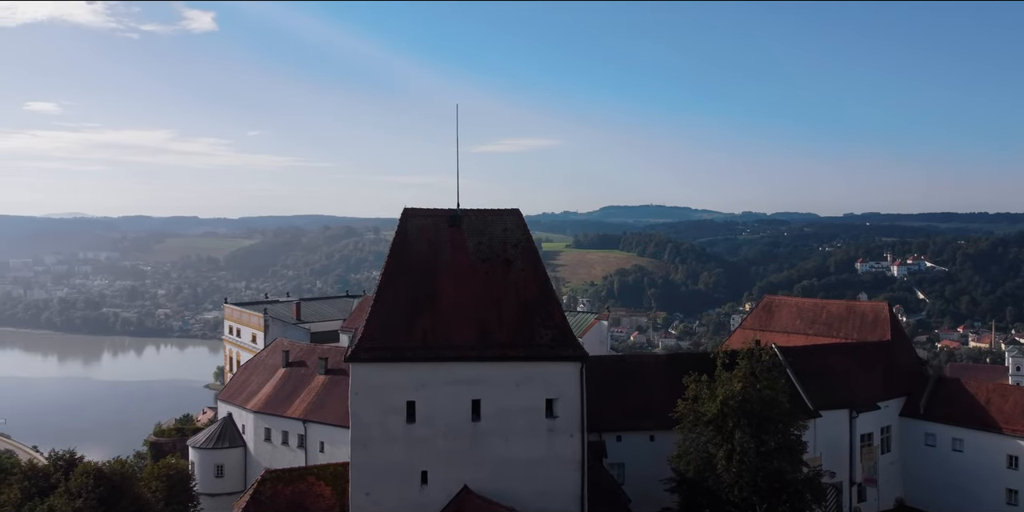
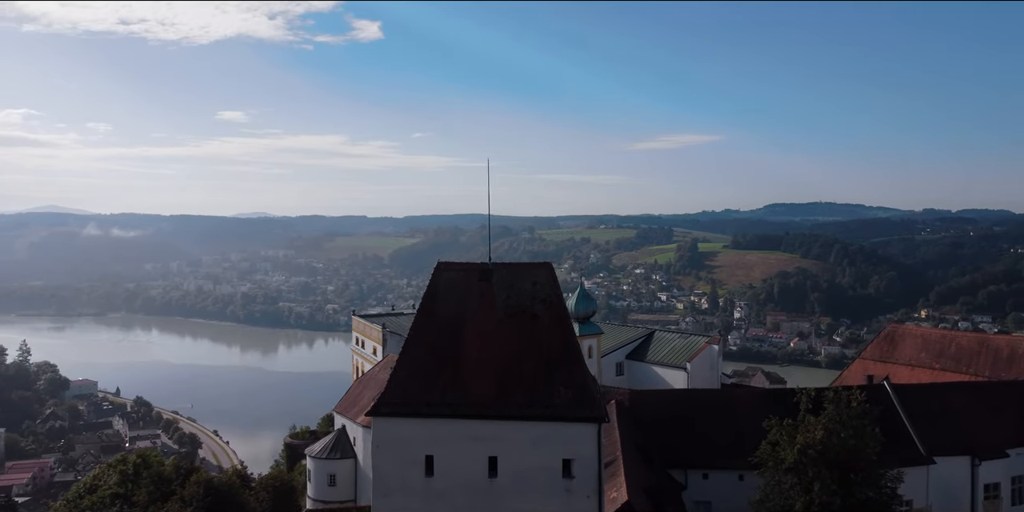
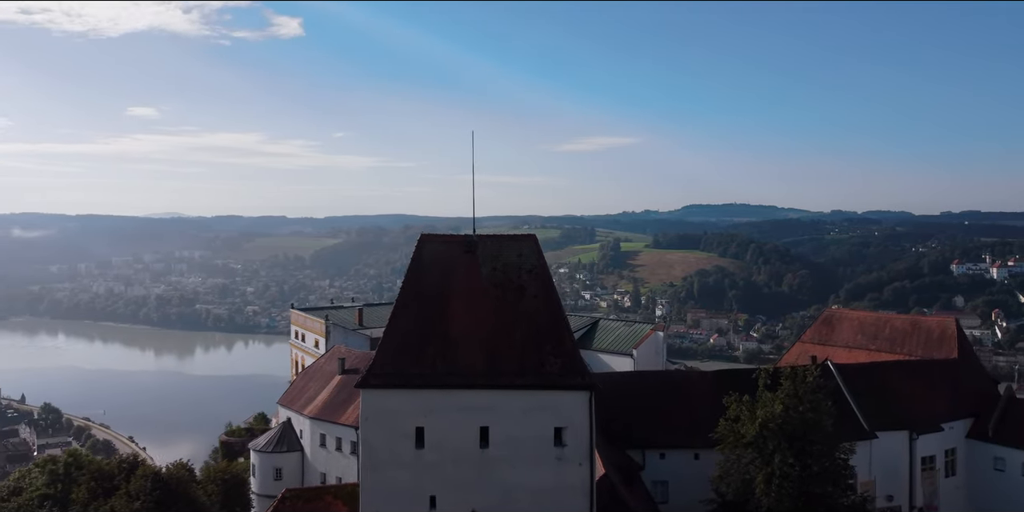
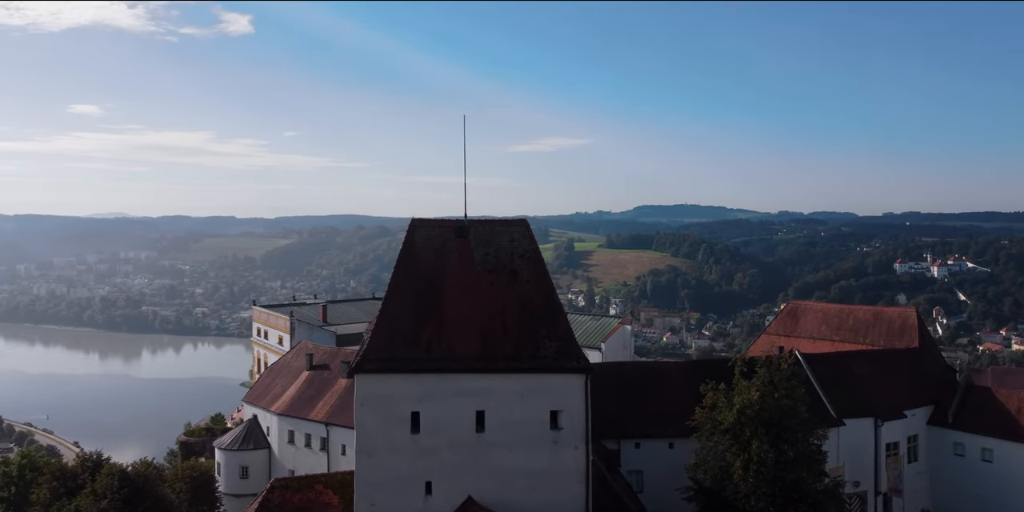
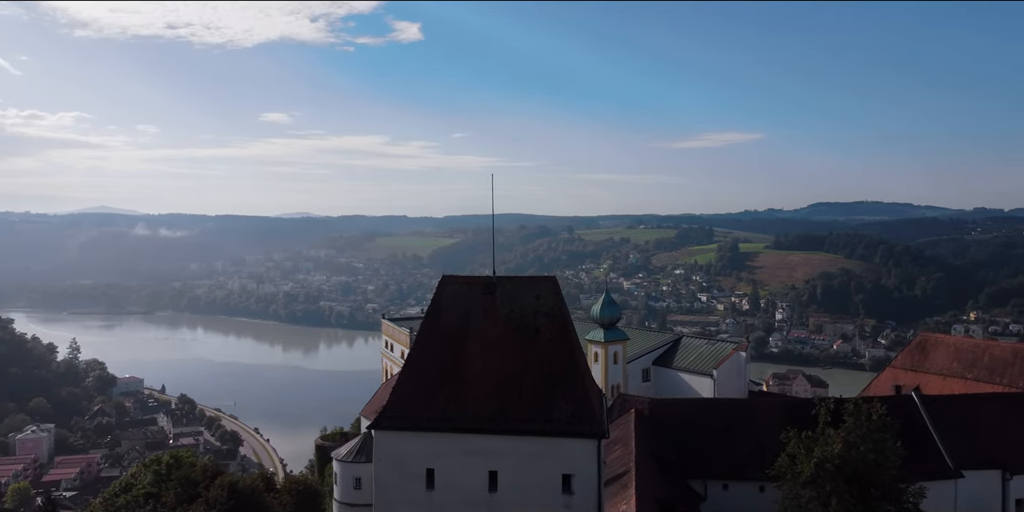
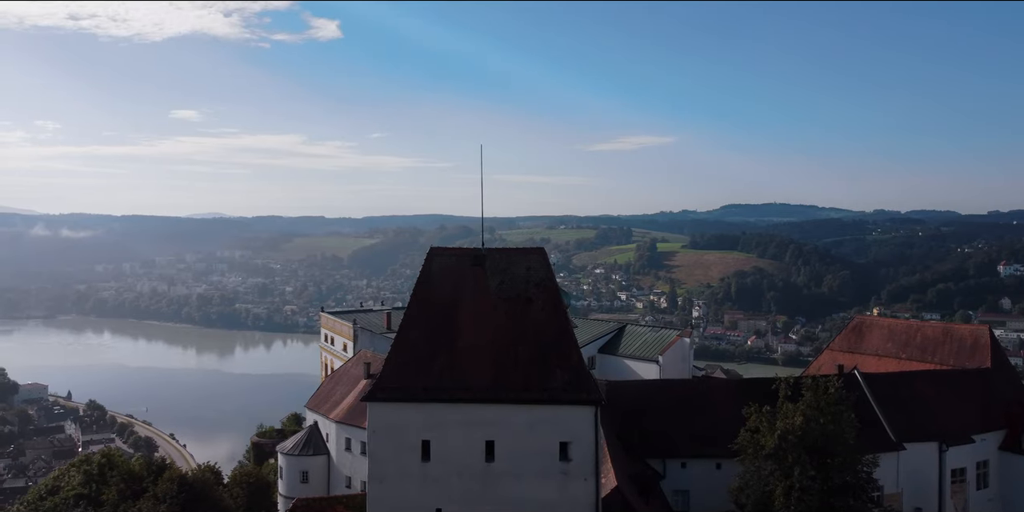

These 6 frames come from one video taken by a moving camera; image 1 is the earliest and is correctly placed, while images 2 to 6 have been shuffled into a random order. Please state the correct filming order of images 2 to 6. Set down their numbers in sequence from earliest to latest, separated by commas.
4, 3, 6, 2, 5
